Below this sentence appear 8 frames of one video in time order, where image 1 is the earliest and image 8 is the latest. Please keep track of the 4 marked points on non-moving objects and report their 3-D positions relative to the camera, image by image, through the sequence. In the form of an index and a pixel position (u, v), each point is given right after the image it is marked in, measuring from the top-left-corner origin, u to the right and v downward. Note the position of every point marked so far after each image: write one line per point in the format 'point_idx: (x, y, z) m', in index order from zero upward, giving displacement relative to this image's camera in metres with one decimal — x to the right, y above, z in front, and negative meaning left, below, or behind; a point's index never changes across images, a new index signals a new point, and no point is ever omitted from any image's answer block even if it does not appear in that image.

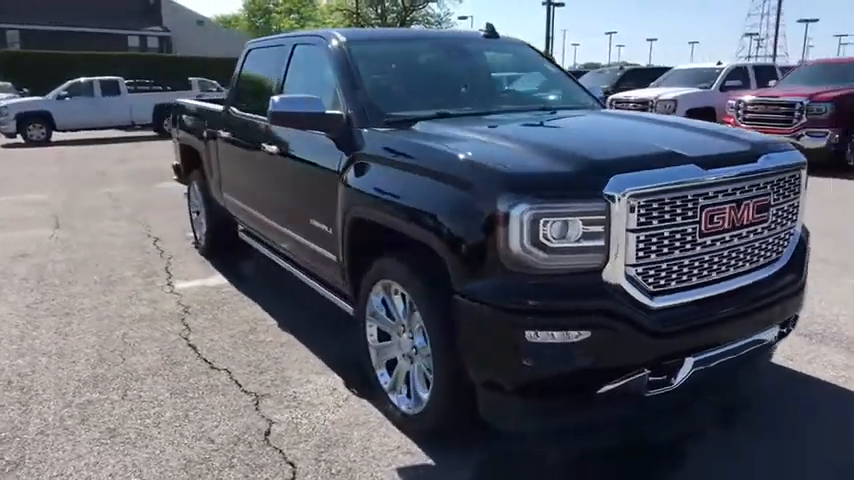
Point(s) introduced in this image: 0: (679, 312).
0: (+1.1, -0.3, +2.9) m
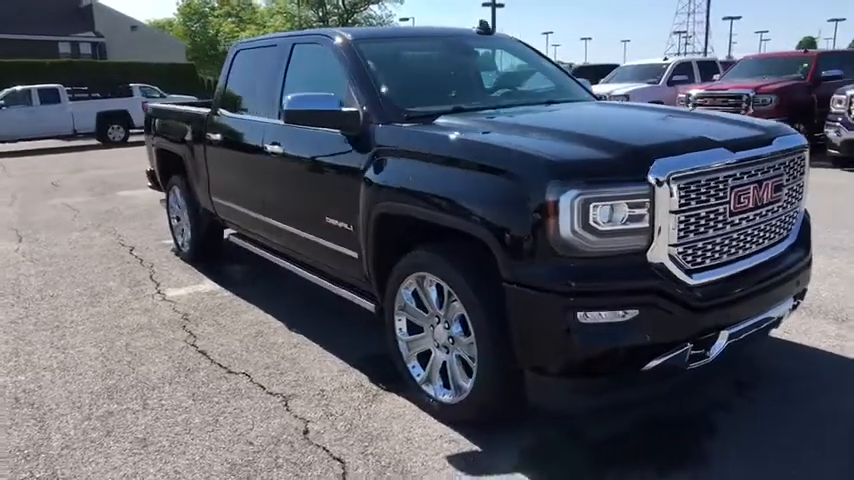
0: (+1.3, -0.2, +3.0) m
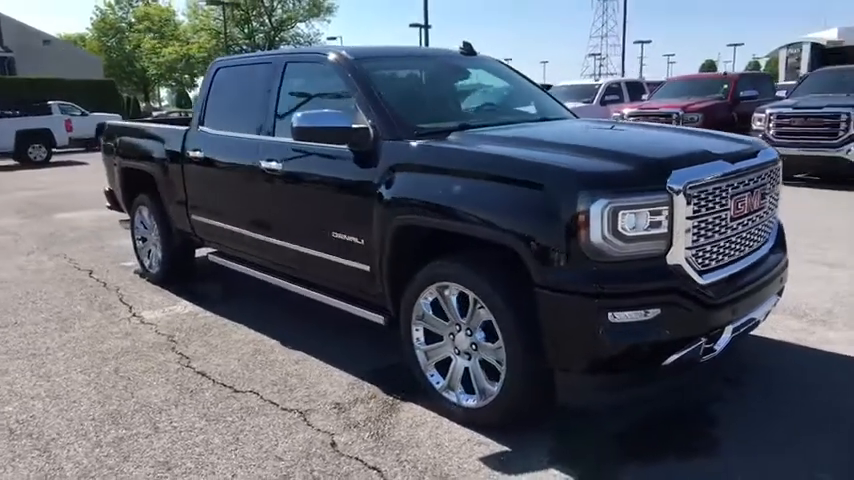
0: (+1.5, -0.2, +3.3) m
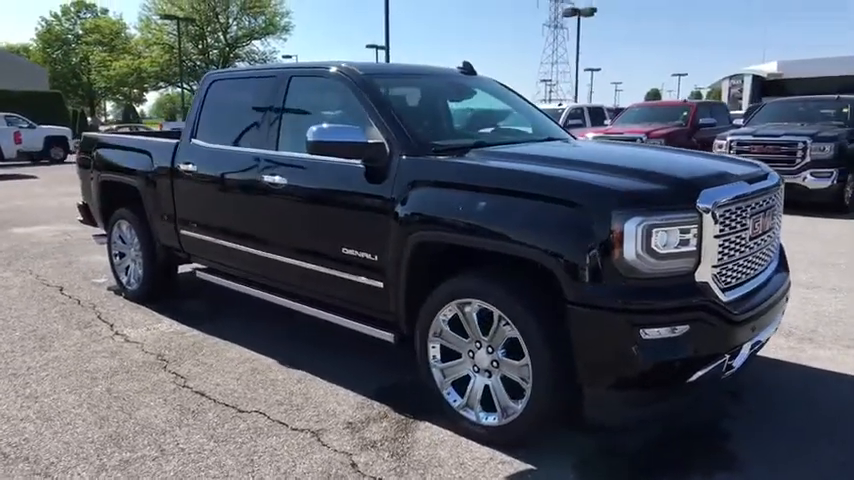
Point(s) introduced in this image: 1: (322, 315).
0: (+1.6, -0.3, +3.4) m
1: (-0.7, -0.5, +4.5) m
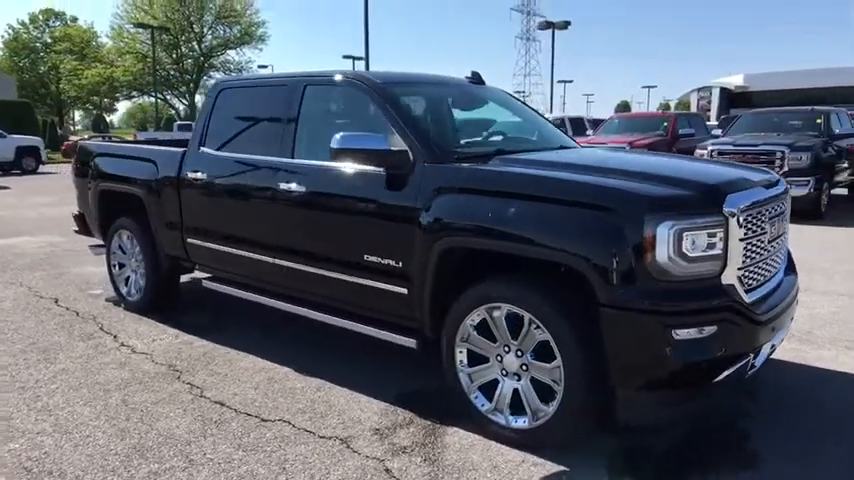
0: (+1.8, -0.3, +3.5) m
1: (-0.6, -0.6, +4.5) m
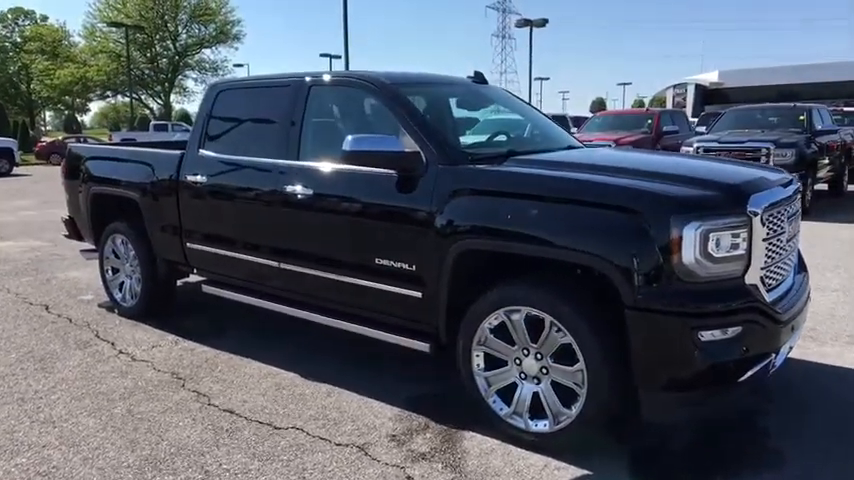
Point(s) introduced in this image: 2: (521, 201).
0: (+1.9, -0.3, +3.5) m
1: (-0.5, -0.6, +4.4) m
2: (+0.5, +0.2, +3.6) m
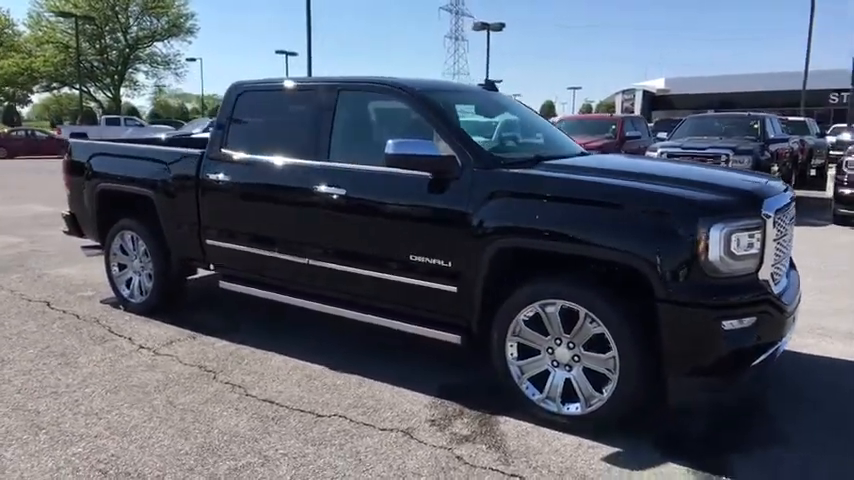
0: (+2.1, -0.3, +3.9) m
1: (-0.3, -0.6, +4.7) m
2: (+0.8, +0.2, +3.9) m
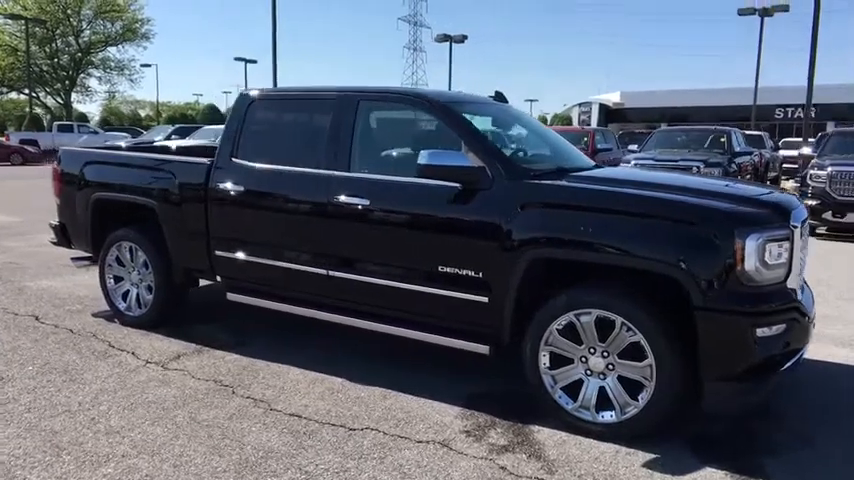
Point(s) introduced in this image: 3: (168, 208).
0: (+2.3, -0.4, +4.1) m
1: (-0.2, -0.6, +4.6) m
2: (+1.0, +0.2, +3.9) m
3: (-2.2, +0.3, +5.6) m
